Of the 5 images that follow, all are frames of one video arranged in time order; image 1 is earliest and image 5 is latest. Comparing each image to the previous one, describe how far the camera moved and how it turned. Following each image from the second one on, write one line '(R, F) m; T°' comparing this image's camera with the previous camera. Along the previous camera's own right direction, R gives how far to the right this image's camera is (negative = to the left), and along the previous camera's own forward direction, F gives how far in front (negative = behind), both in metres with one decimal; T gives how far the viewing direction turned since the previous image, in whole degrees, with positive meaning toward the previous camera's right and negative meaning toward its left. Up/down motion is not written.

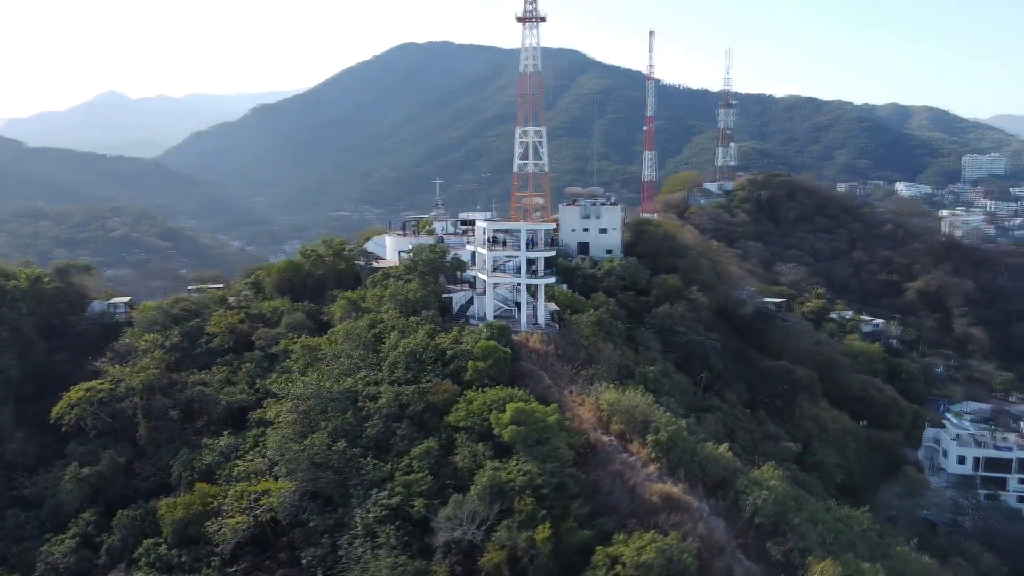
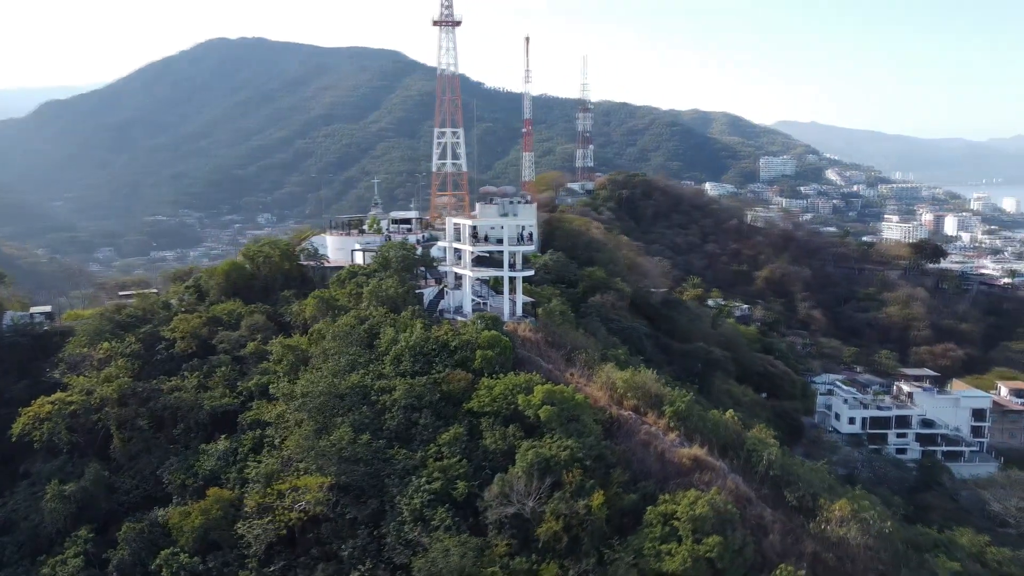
(-3.5, -0.5) m; +12°
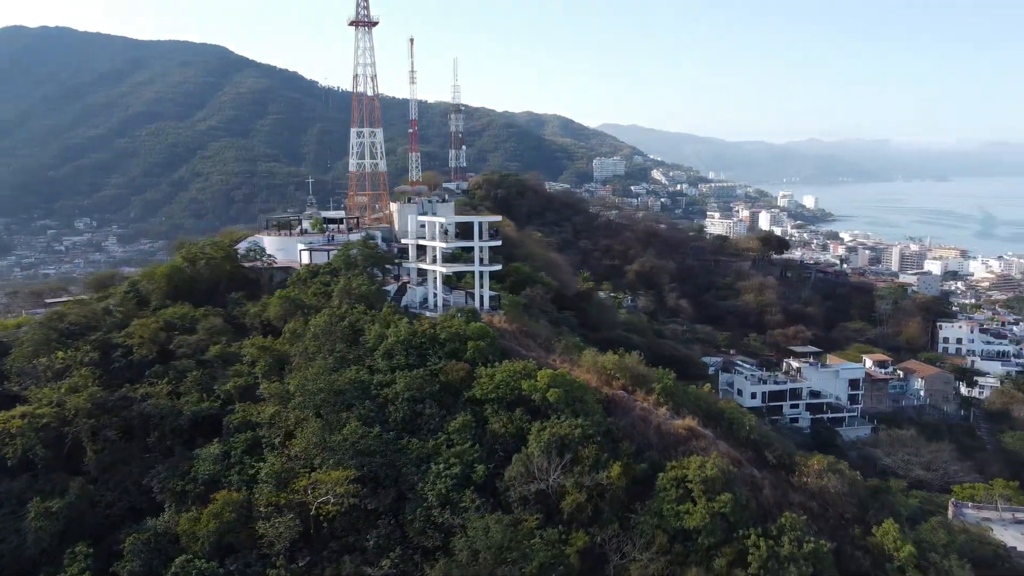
(-3.1, -0.5) m; +11°
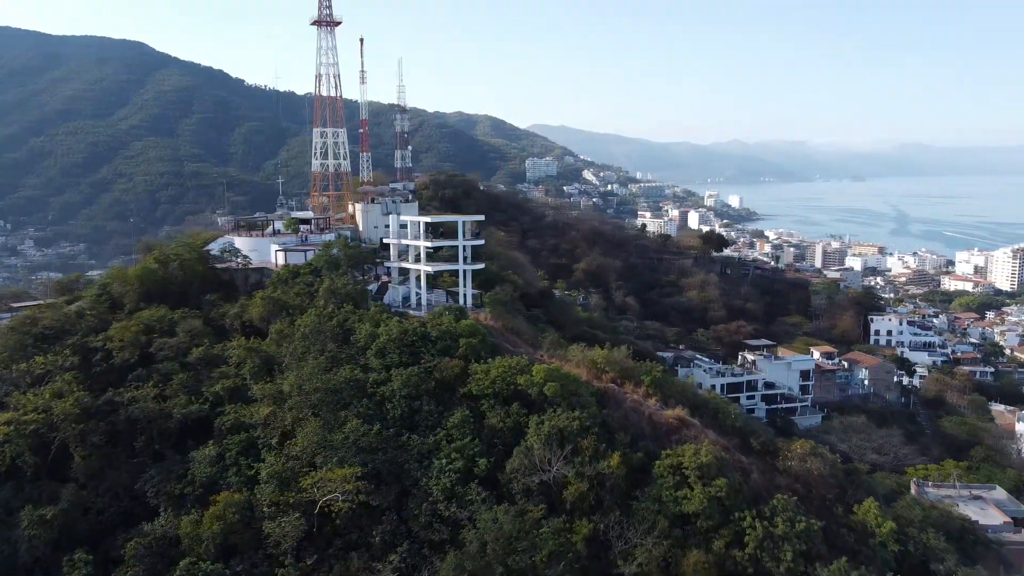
(-1.2, -0.3) m; +5°
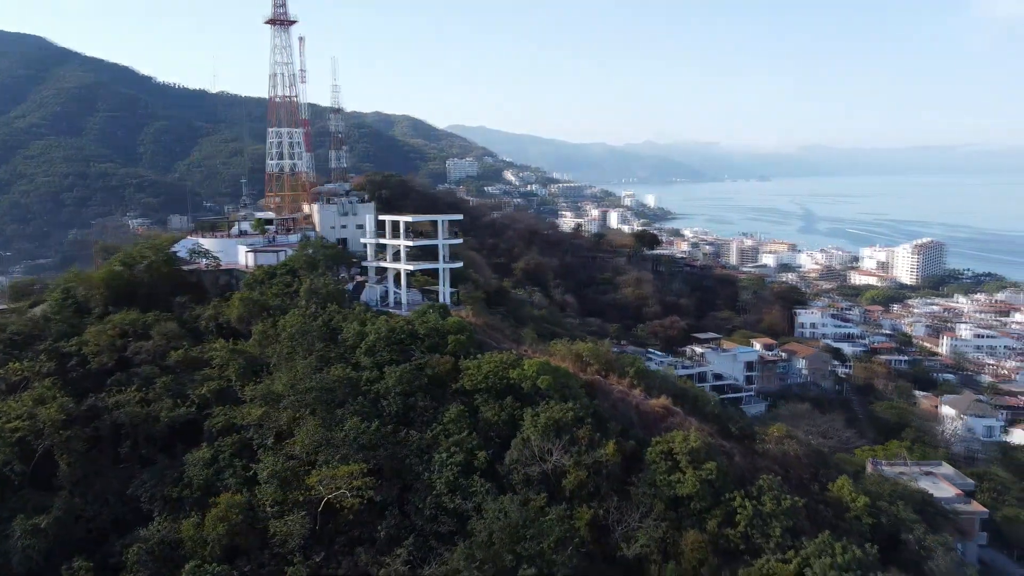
(-1.4, -0.4) m; +6°
